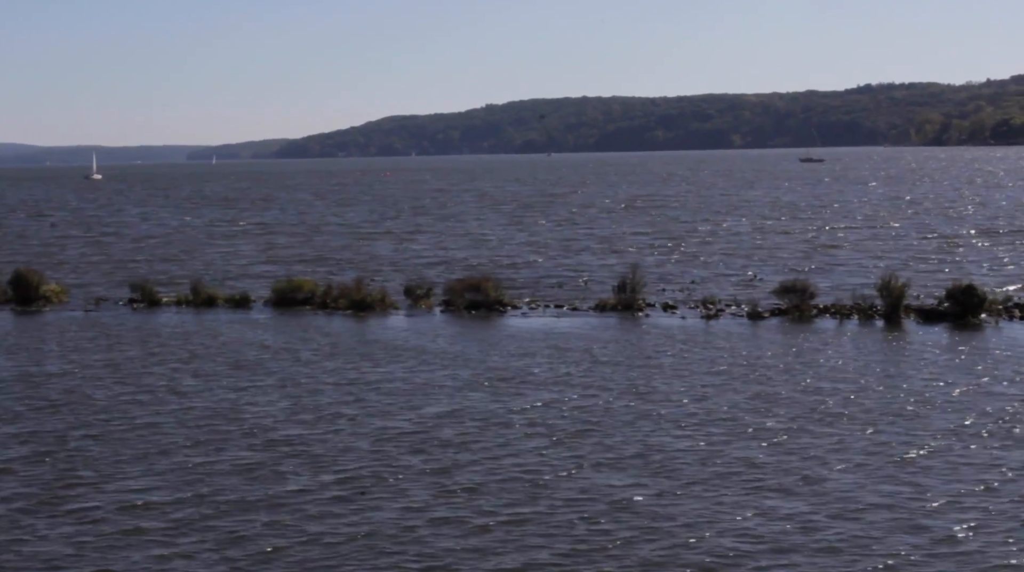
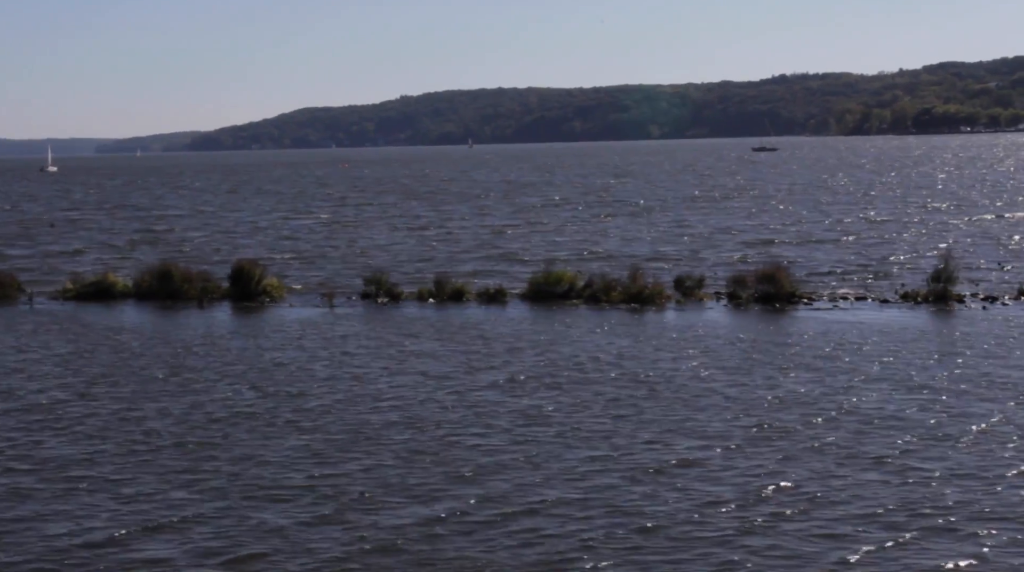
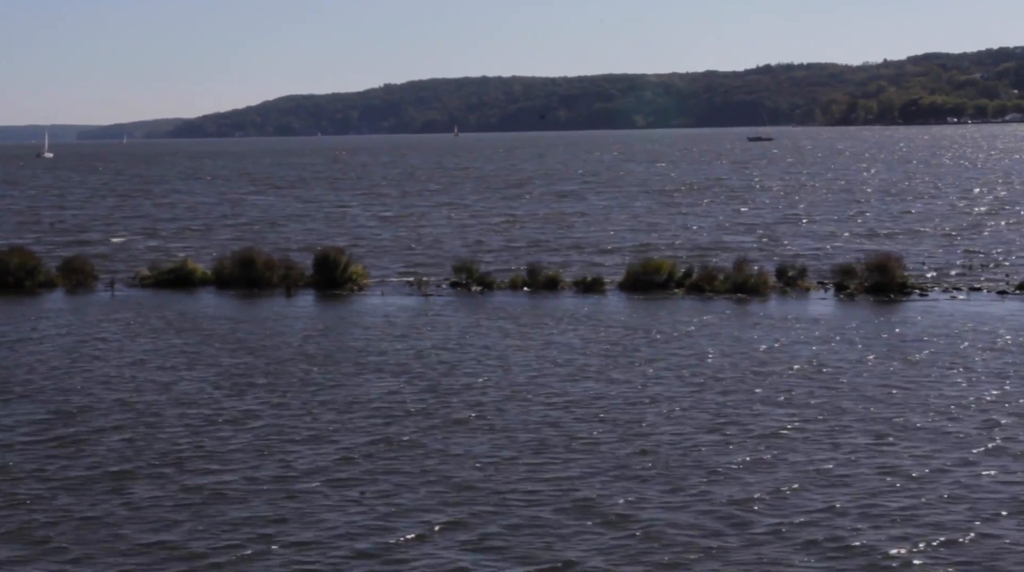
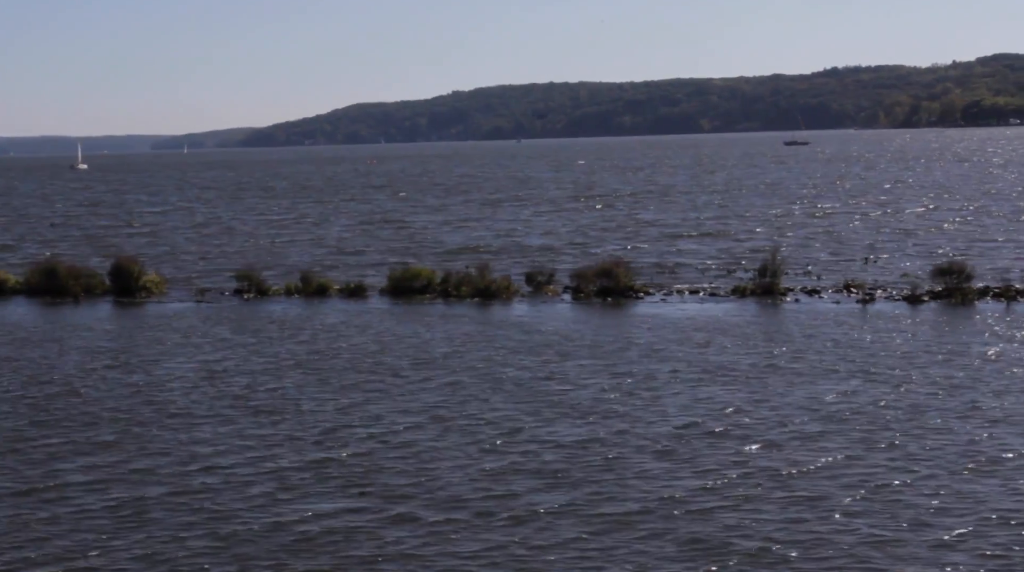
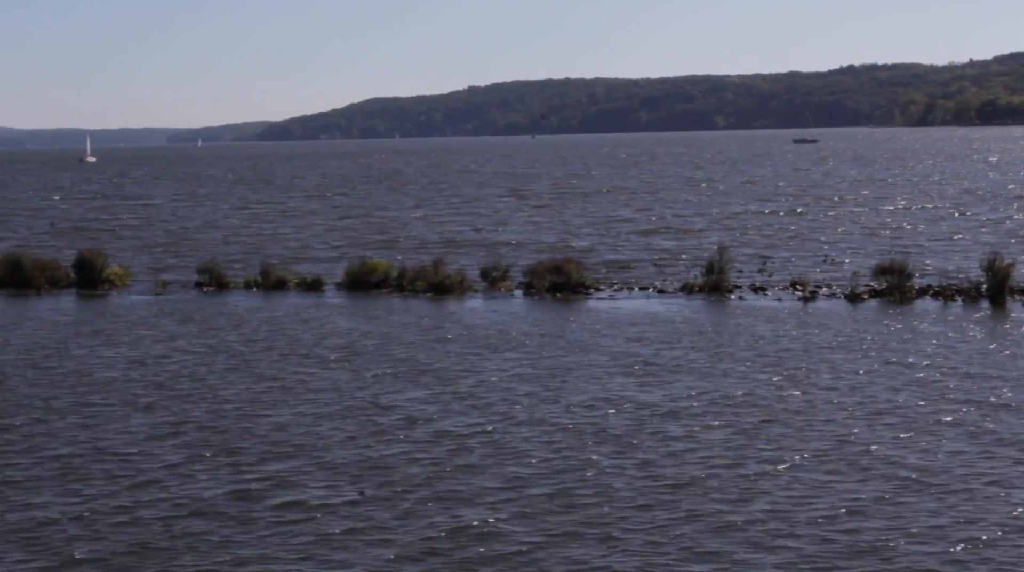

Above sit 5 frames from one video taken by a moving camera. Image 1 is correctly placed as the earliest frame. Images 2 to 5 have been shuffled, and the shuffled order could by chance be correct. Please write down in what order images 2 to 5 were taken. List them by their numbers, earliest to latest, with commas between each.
5, 4, 2, 3
